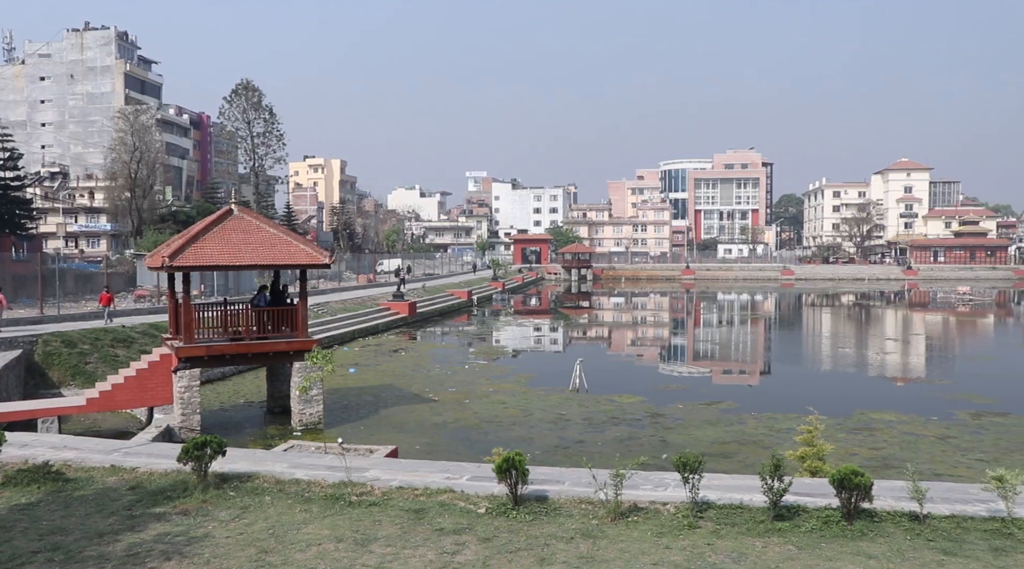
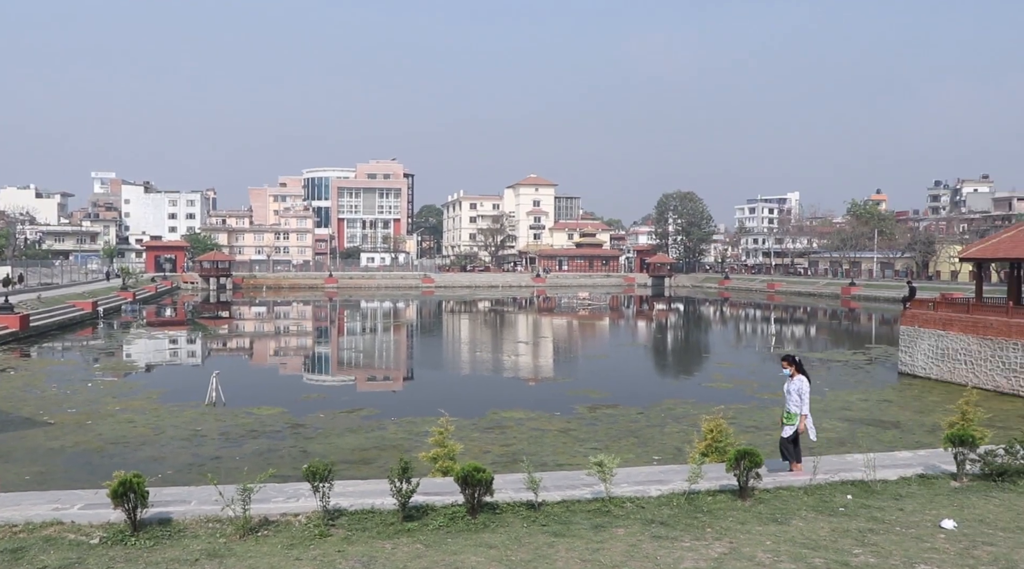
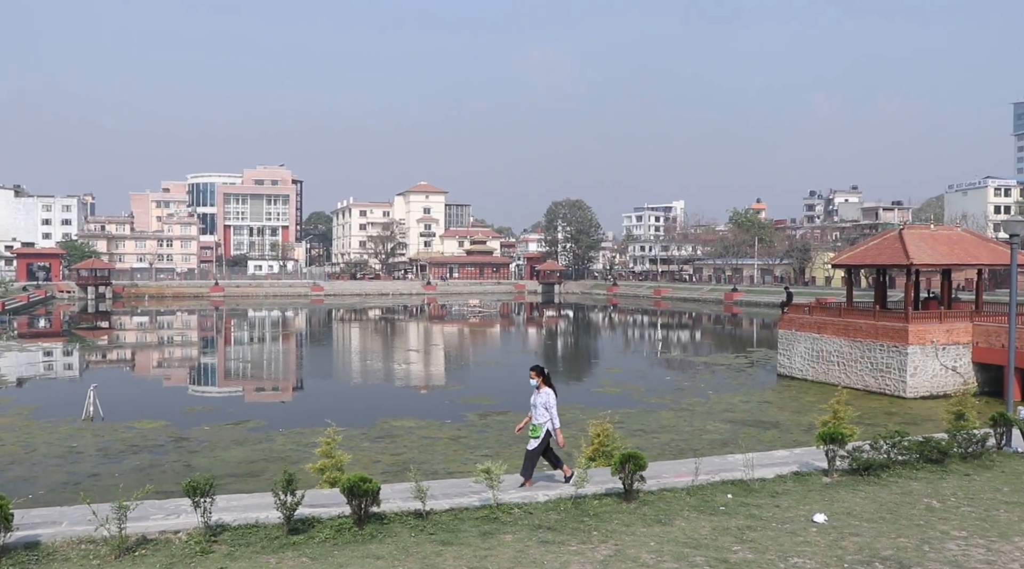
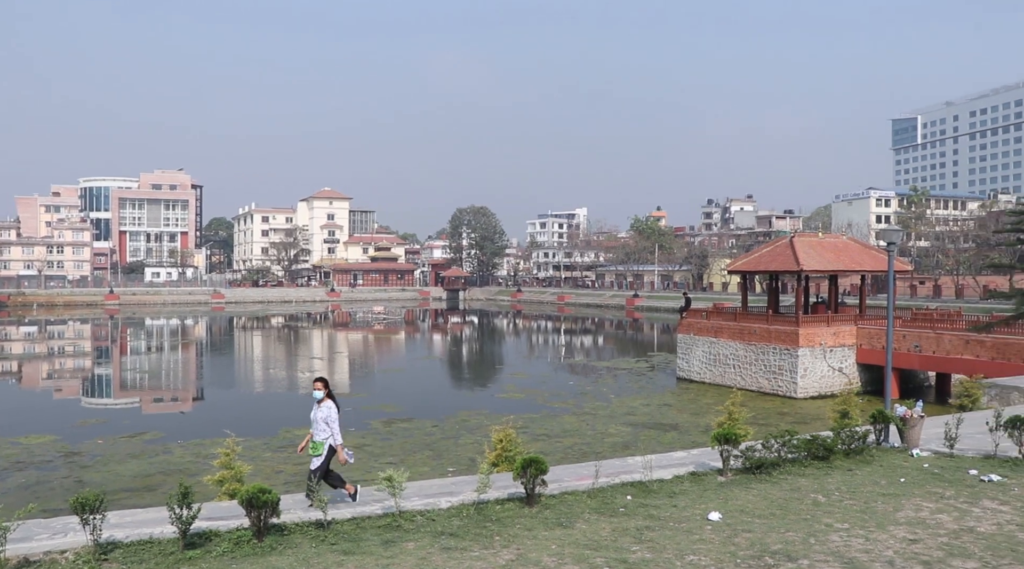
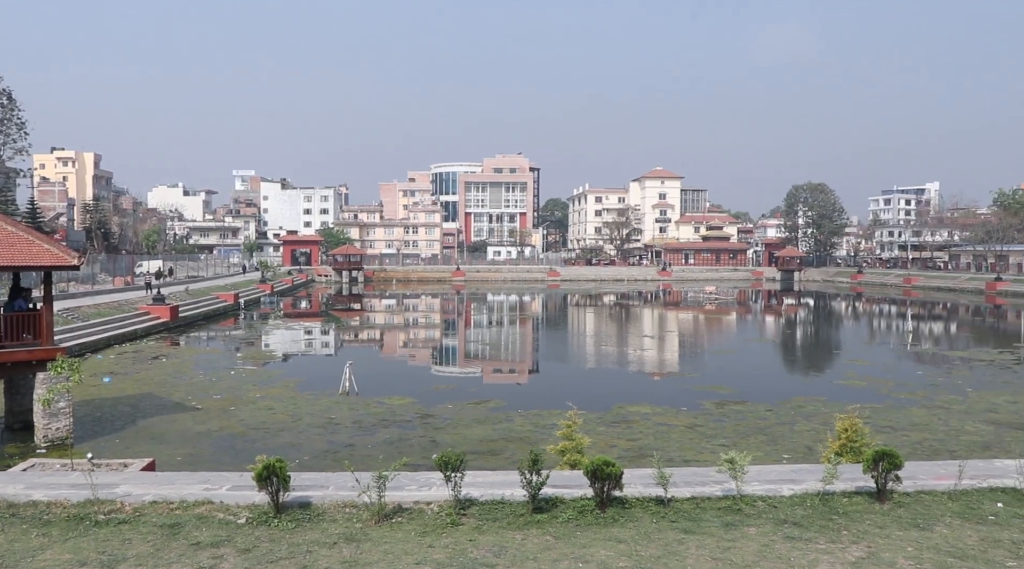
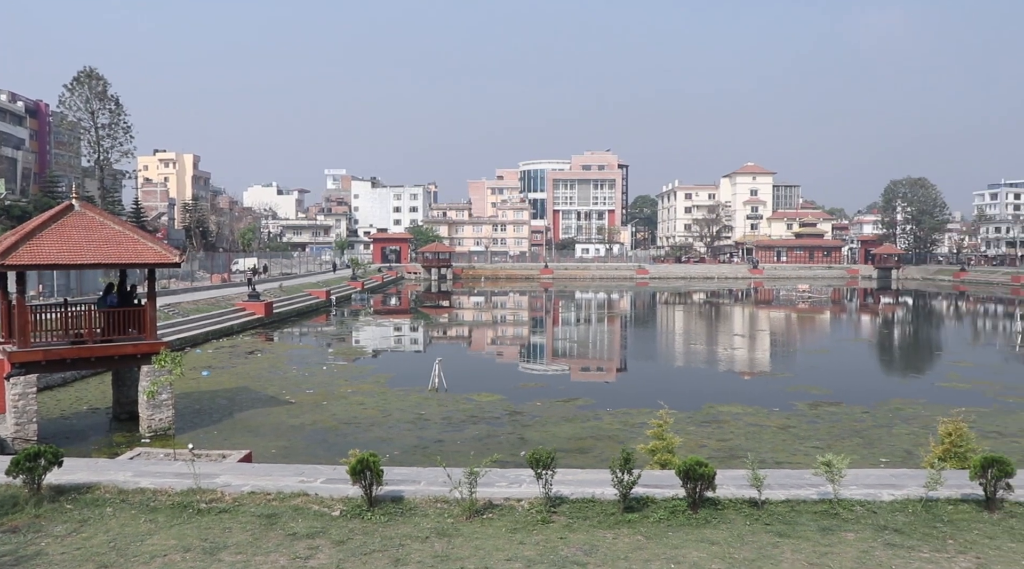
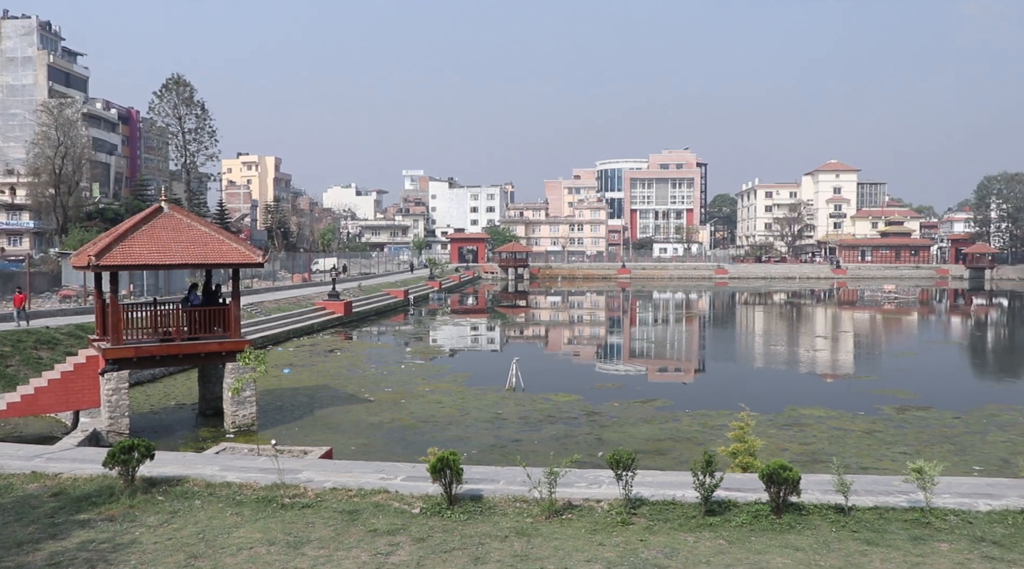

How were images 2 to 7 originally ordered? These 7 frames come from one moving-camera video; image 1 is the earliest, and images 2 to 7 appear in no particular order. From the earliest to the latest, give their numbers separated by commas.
7, 6, 5, 2, 3, 4
